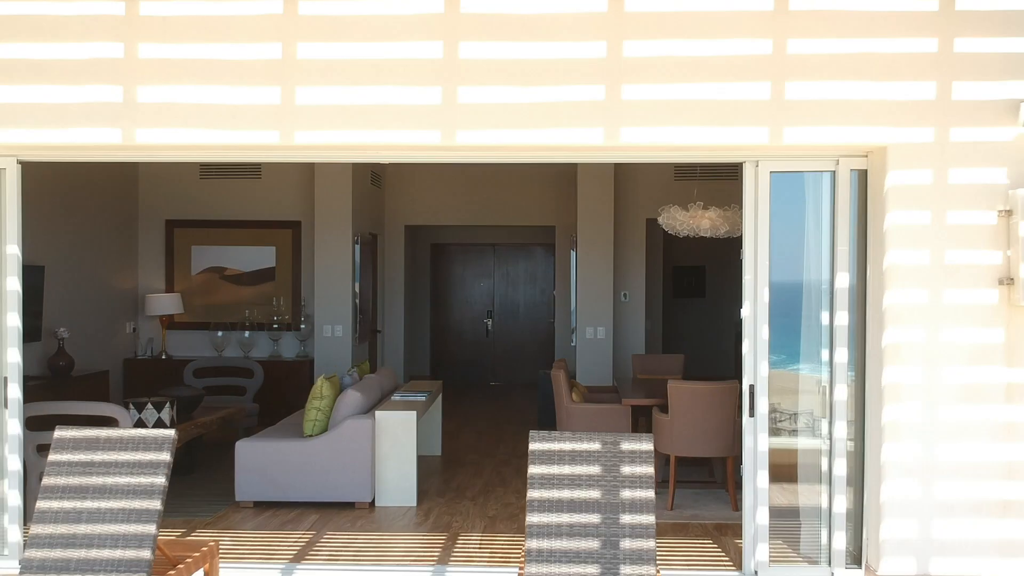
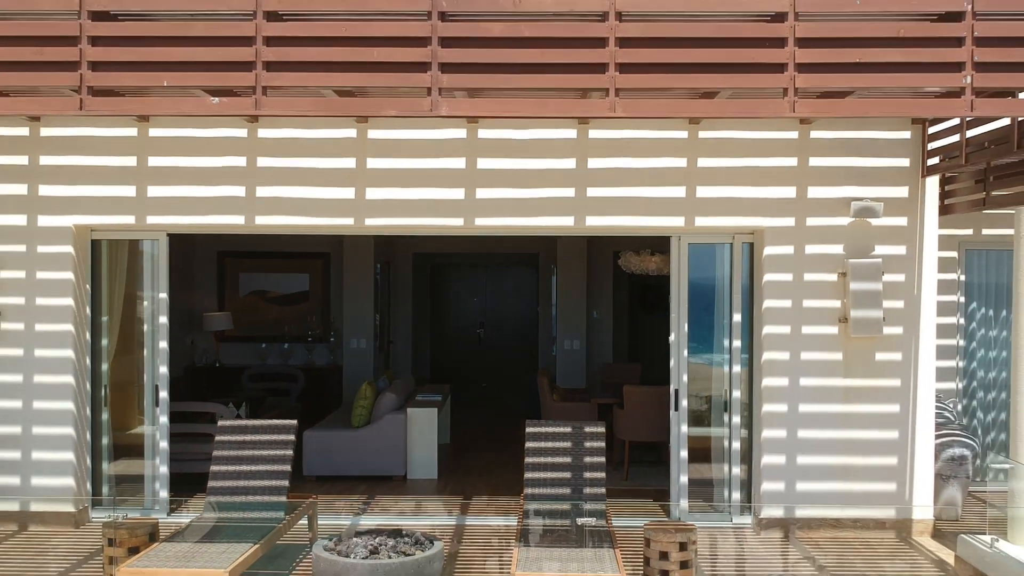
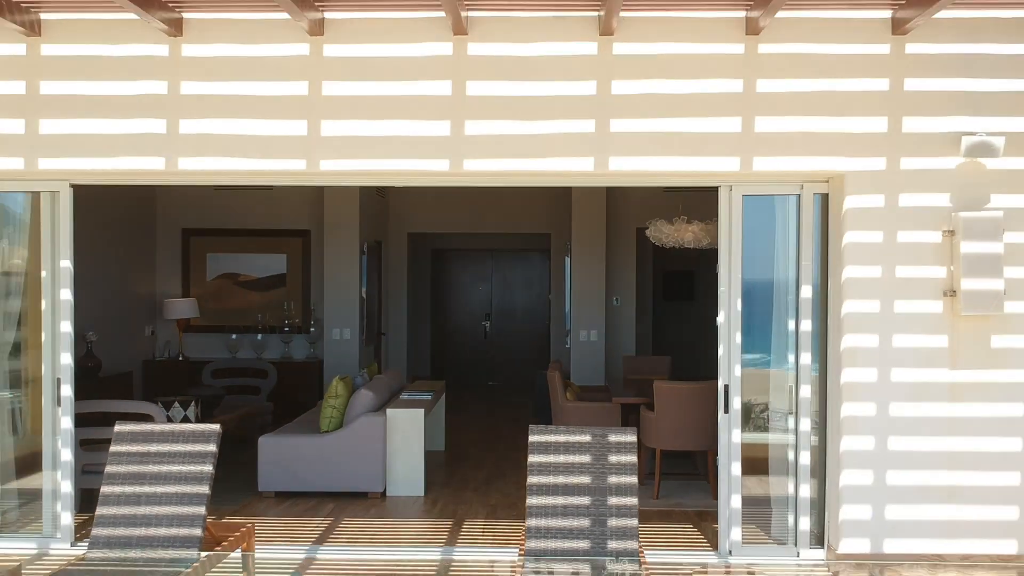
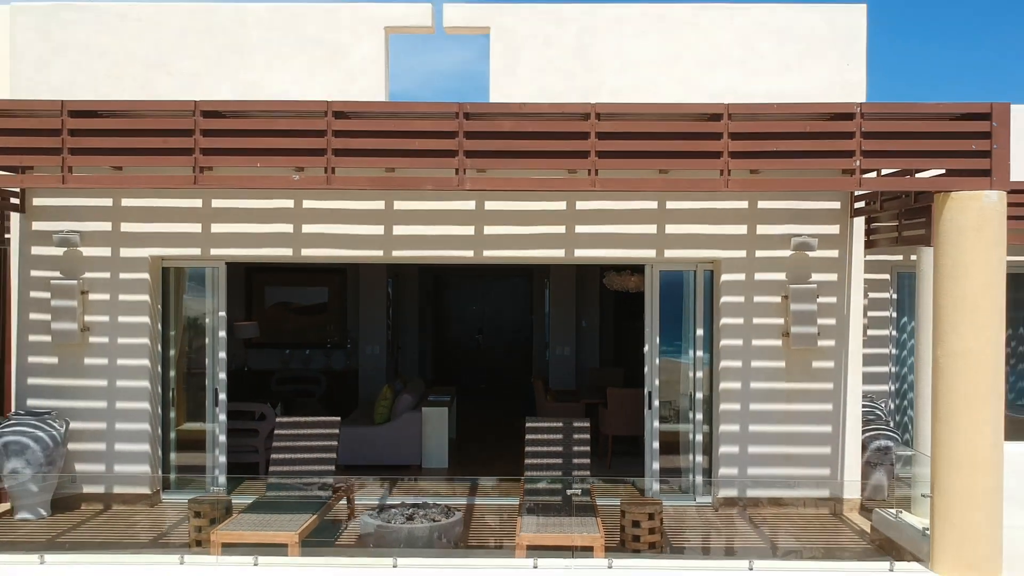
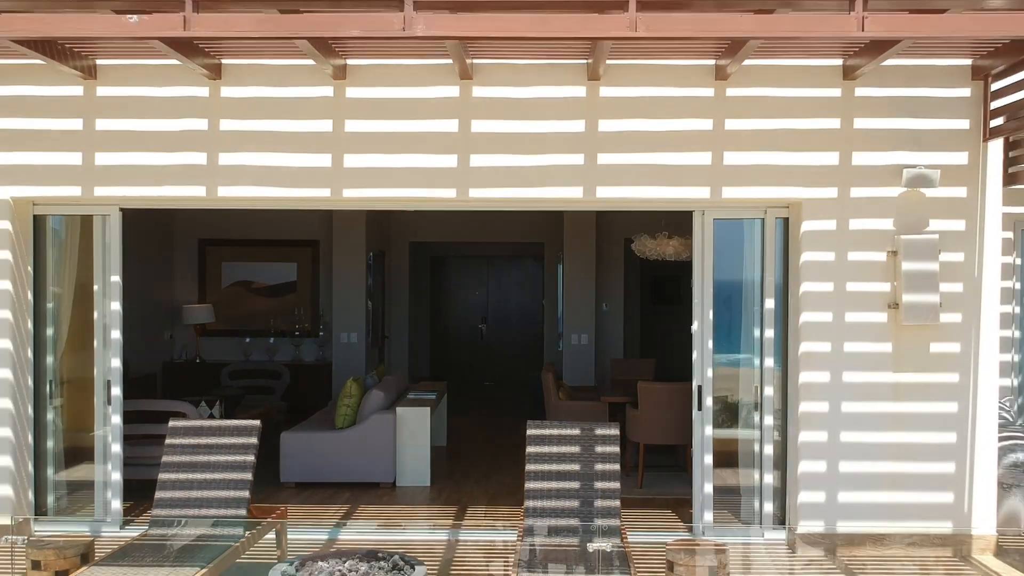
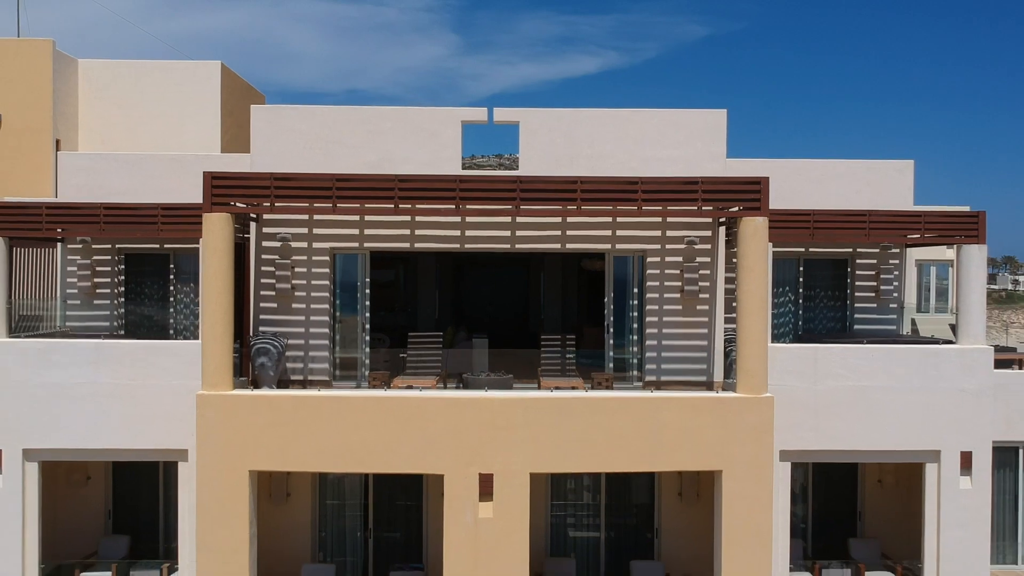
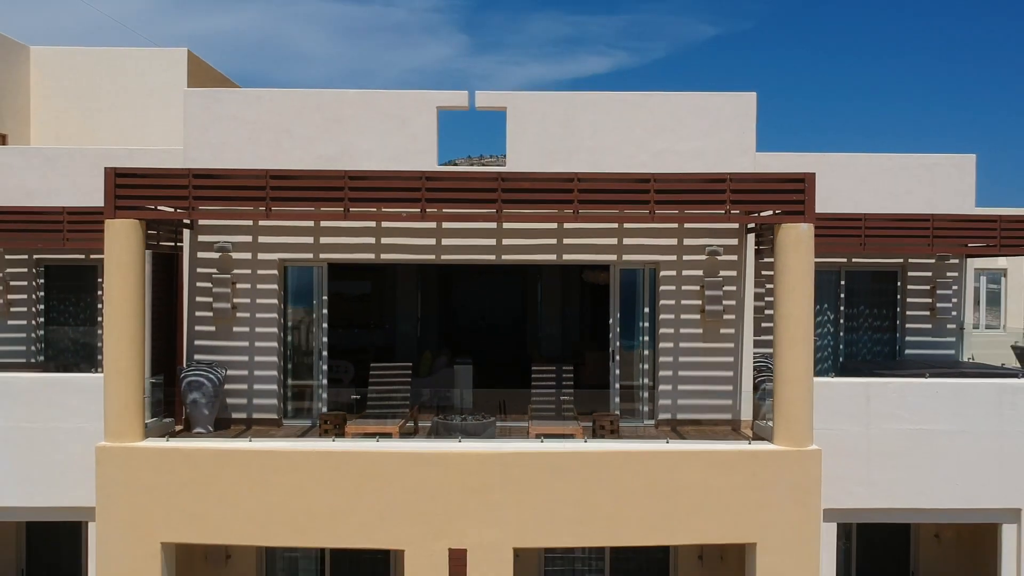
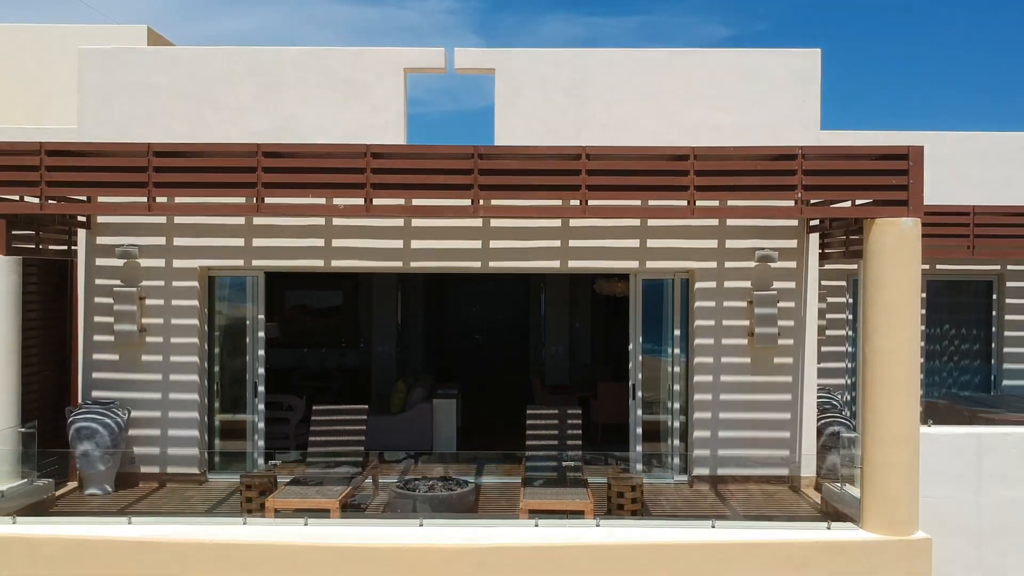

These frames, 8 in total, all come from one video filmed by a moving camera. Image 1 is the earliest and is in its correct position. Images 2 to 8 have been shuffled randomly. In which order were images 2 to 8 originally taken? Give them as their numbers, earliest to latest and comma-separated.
3, 5, 2, 4, 8, 7, 6
